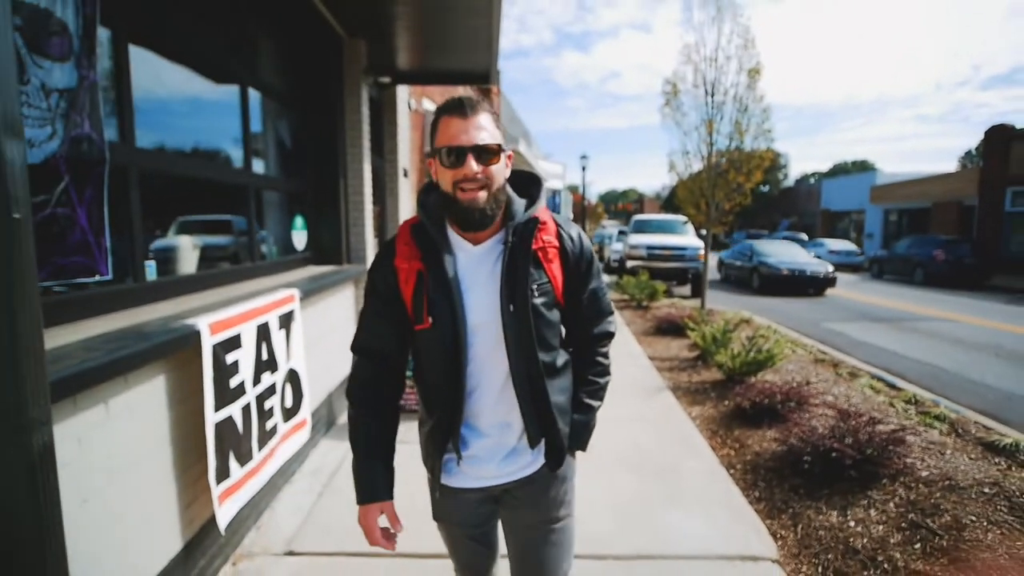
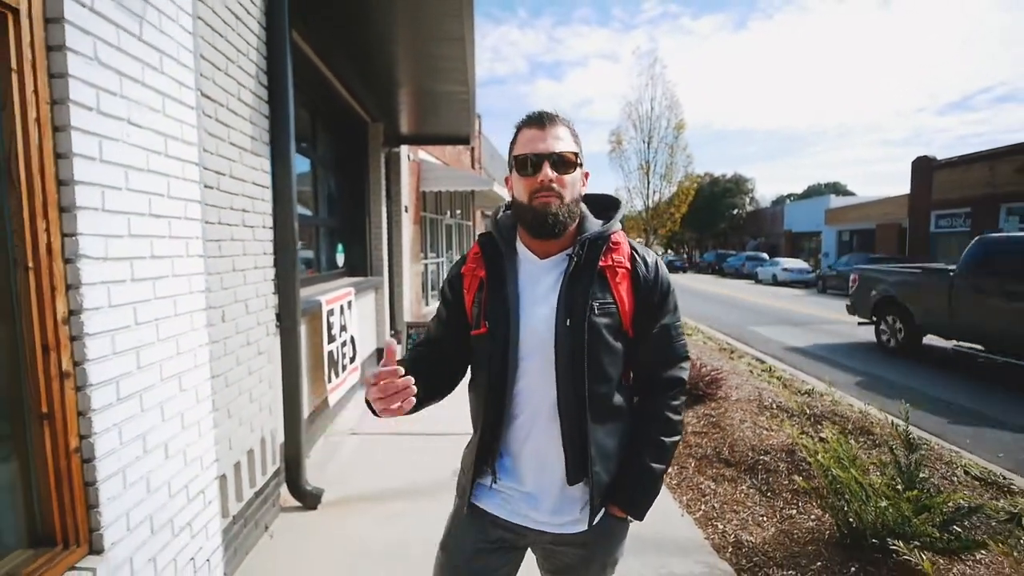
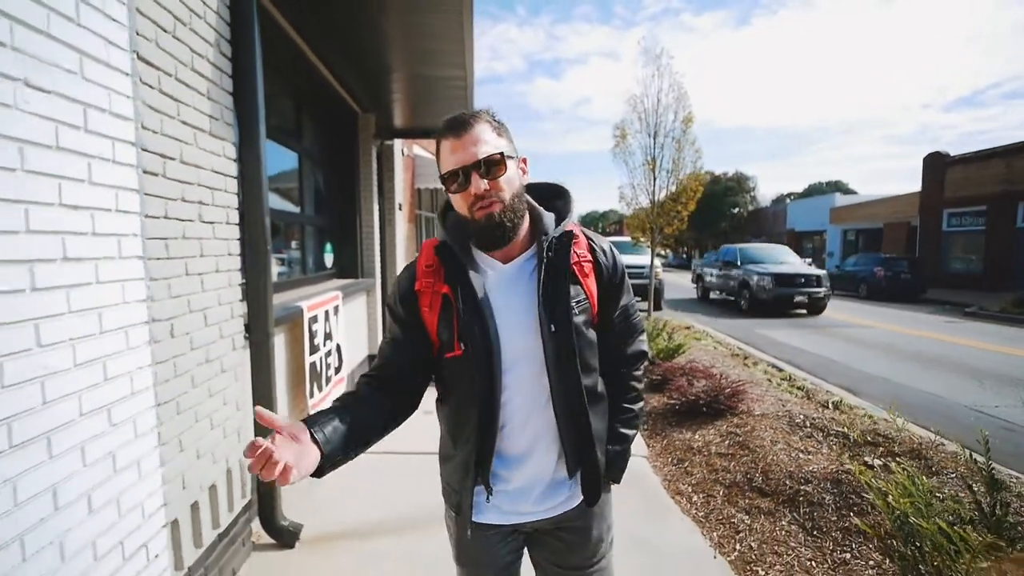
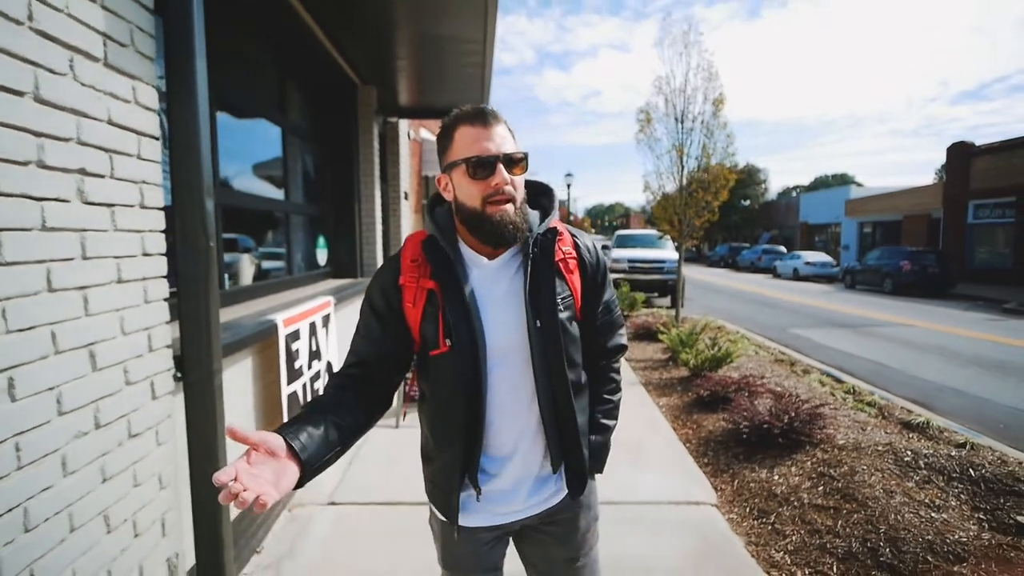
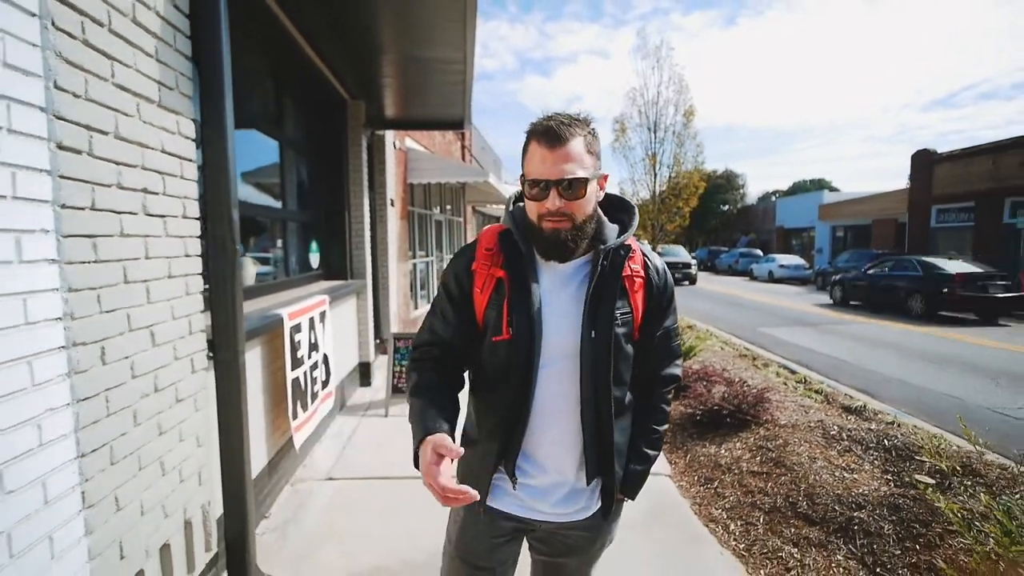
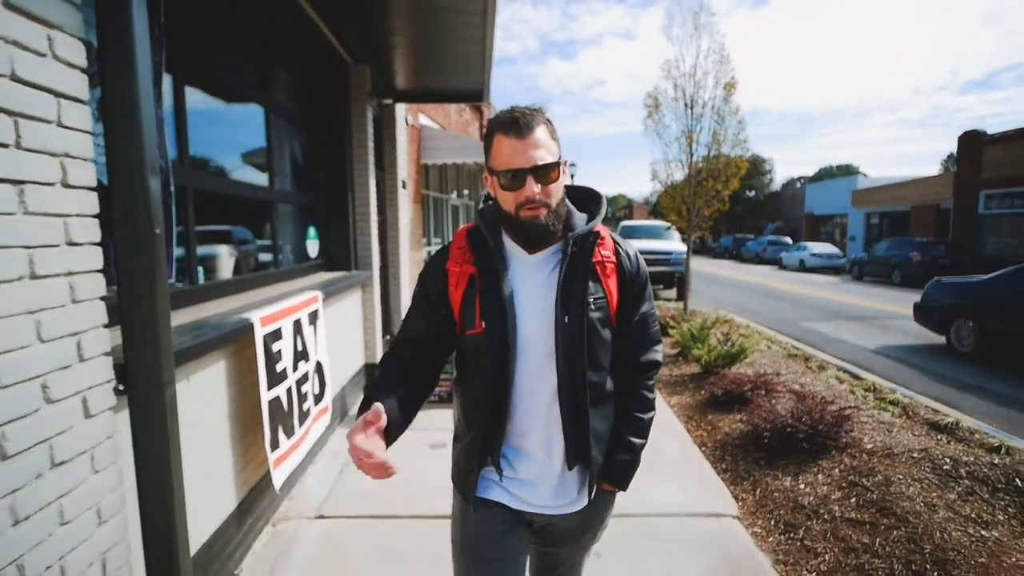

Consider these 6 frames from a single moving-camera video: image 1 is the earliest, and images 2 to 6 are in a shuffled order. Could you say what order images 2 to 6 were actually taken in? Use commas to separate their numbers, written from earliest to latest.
6, 4, 5, 3, 2
